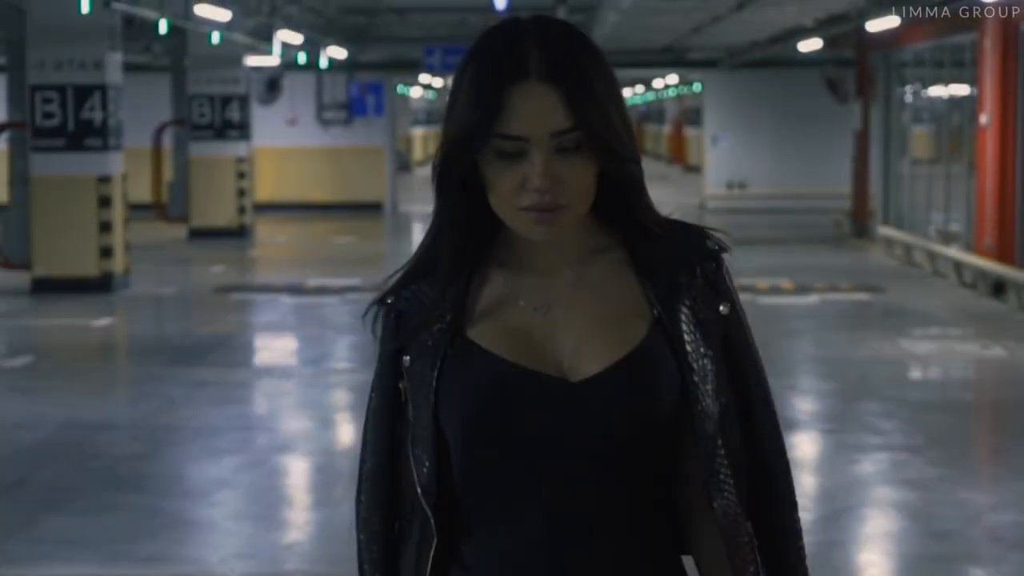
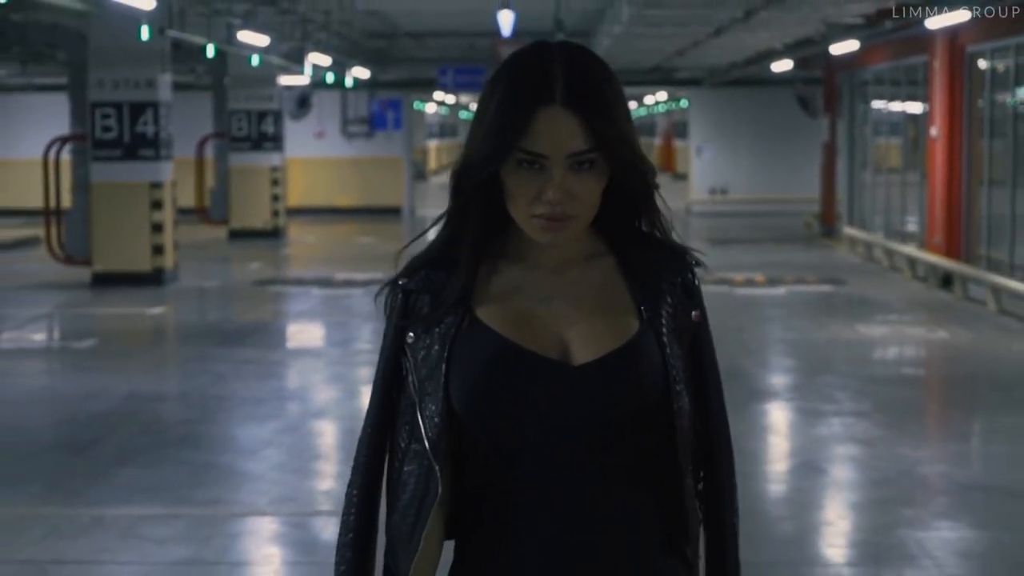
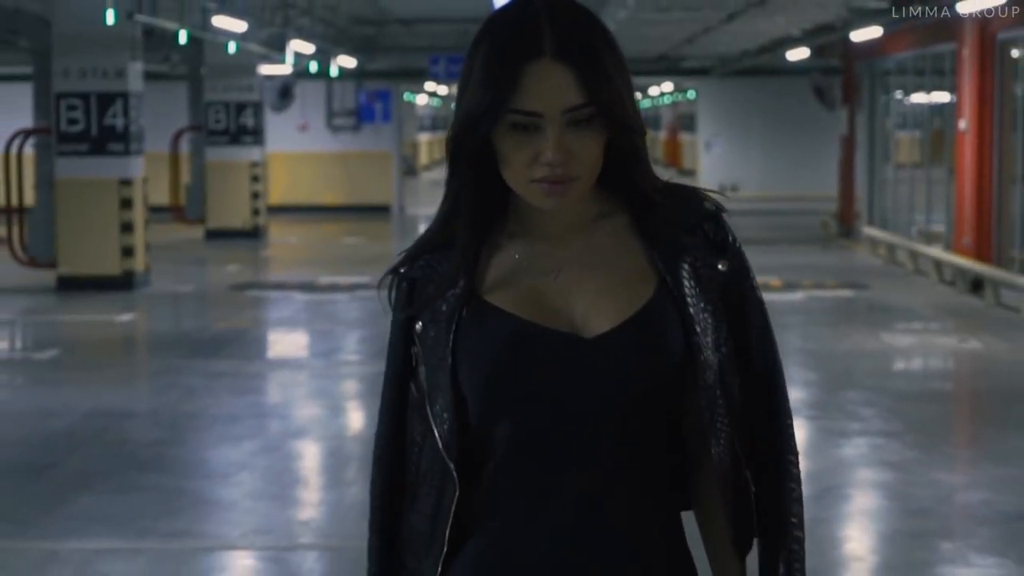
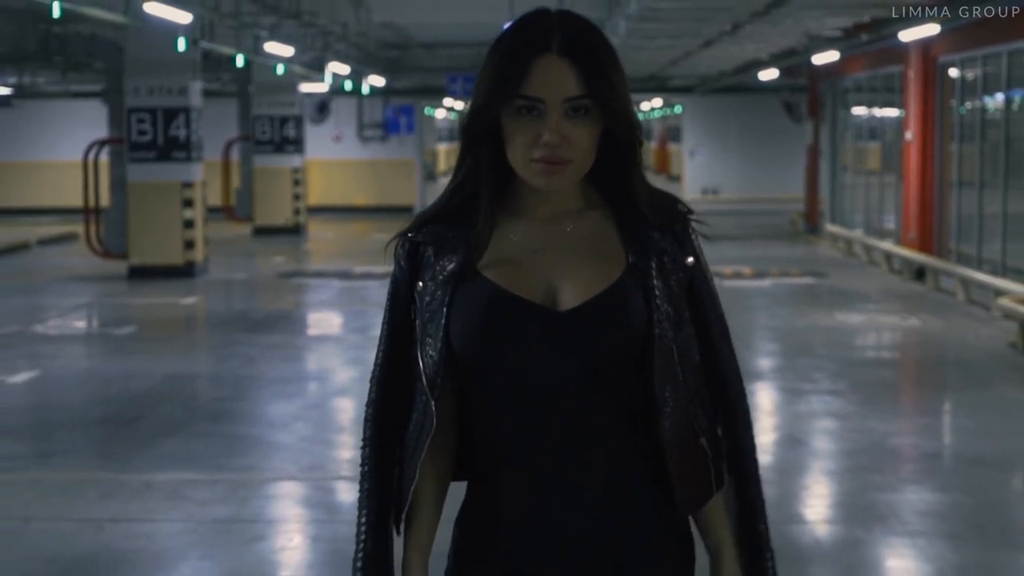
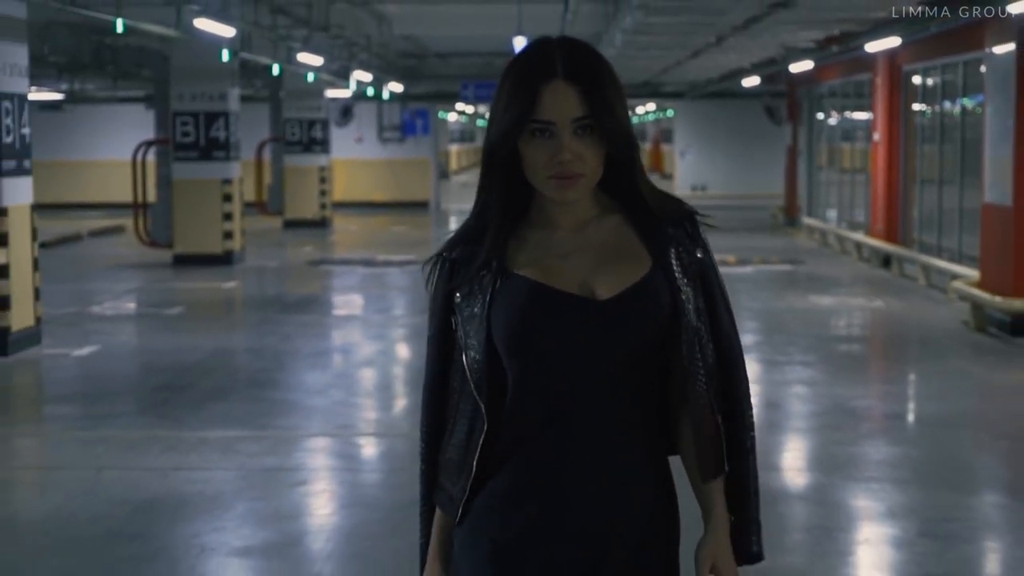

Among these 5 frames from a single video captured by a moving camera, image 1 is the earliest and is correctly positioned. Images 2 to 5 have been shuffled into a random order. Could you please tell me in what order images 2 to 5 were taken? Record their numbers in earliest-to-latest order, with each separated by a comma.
3, 2, 4, 5
